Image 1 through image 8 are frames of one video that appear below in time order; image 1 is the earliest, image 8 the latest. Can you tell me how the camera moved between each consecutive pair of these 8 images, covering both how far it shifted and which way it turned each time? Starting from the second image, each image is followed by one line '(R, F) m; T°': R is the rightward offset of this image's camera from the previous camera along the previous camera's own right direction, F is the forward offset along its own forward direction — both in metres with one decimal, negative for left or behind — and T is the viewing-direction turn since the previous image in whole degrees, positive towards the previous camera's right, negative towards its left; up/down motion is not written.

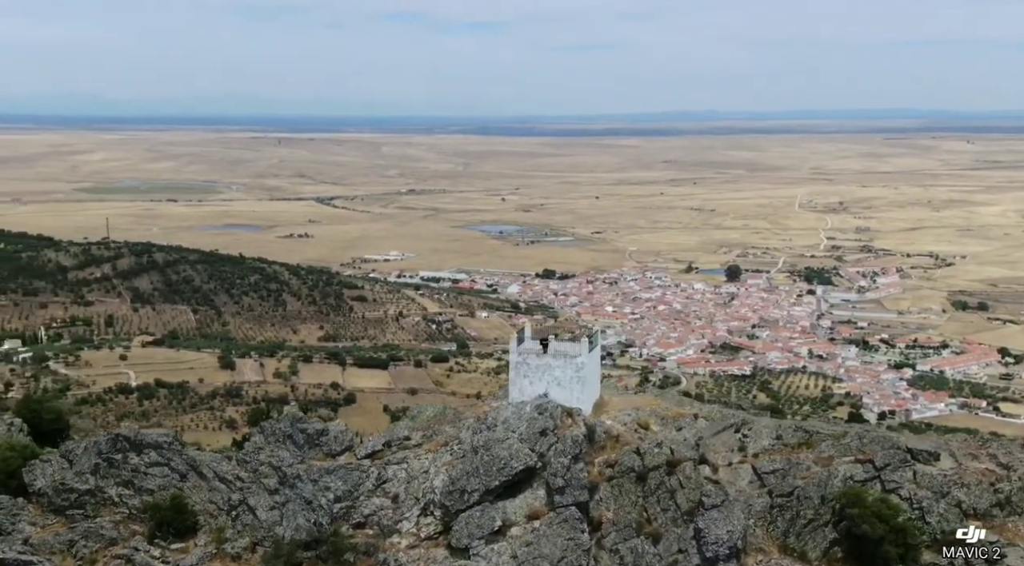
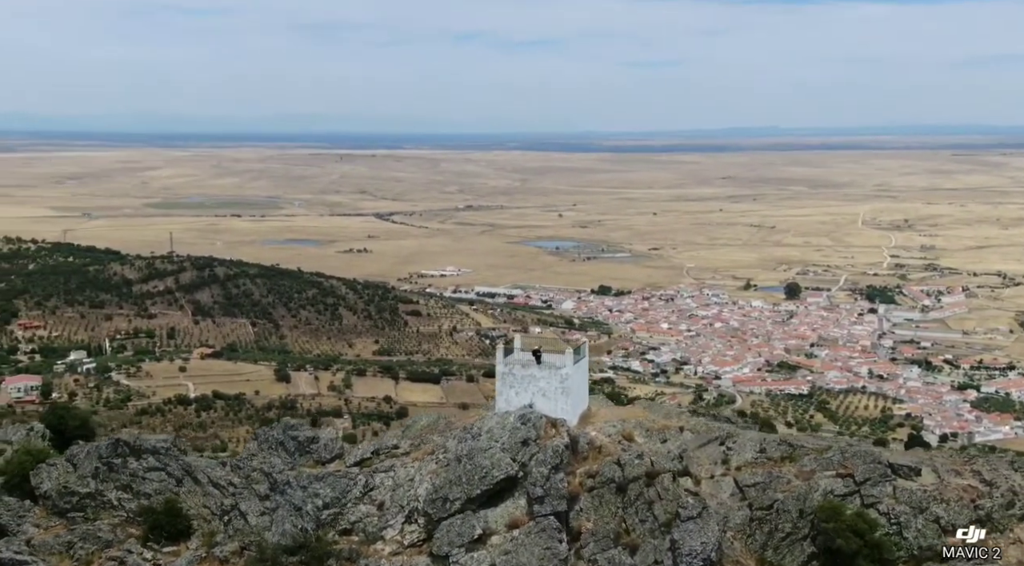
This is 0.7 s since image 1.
(+0.5, -0.1) m; -3°
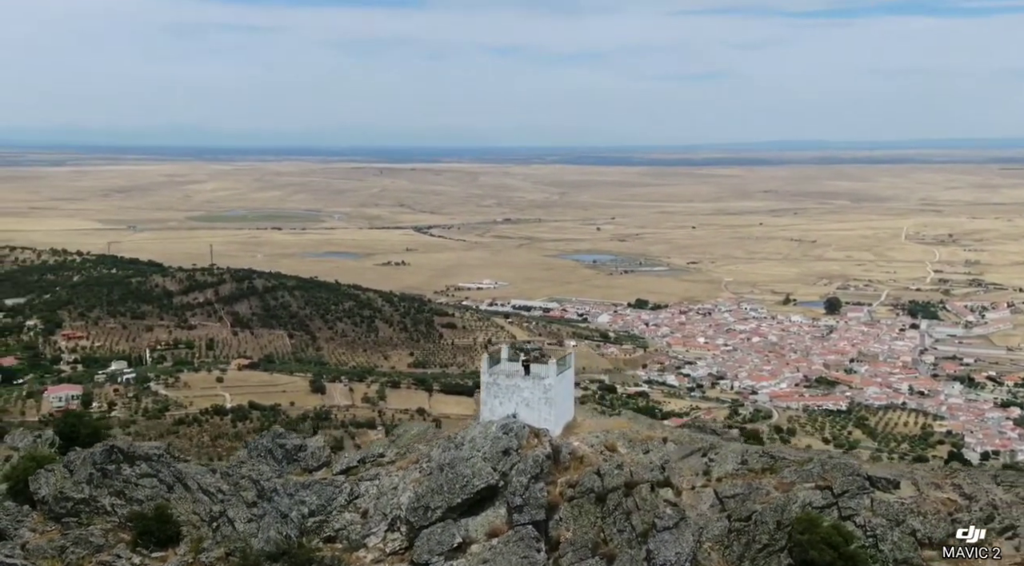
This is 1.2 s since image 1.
(+0.4, -0.1) m; -2°
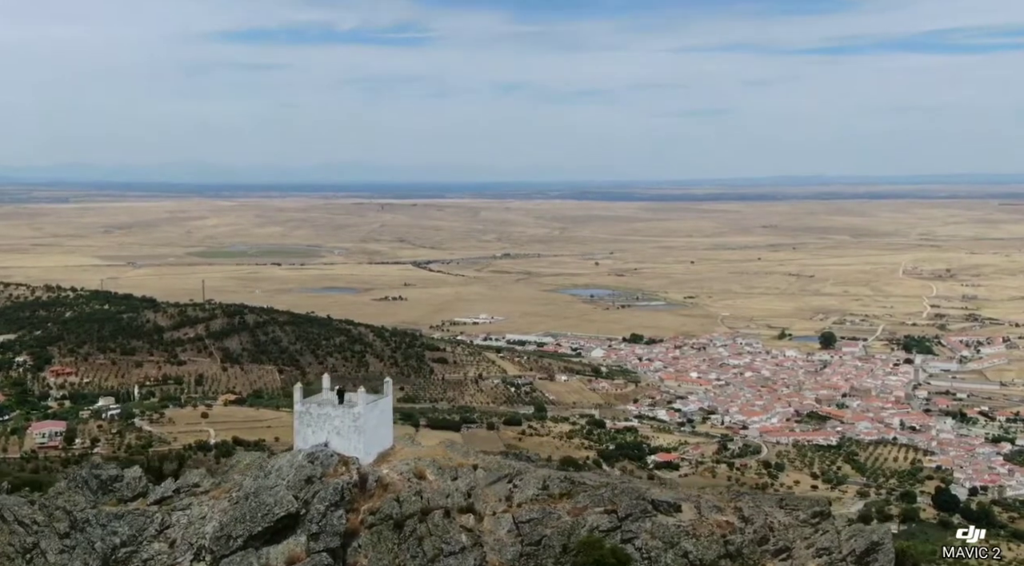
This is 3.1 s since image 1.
(+1.3, -0.2) m; 0°
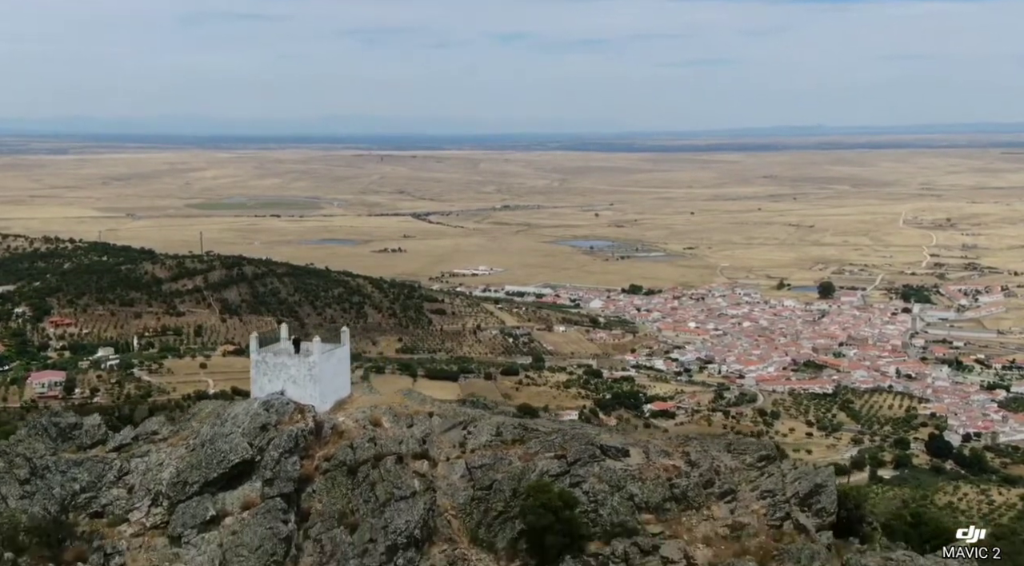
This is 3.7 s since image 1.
(+0.3, 0.0) m; 0°
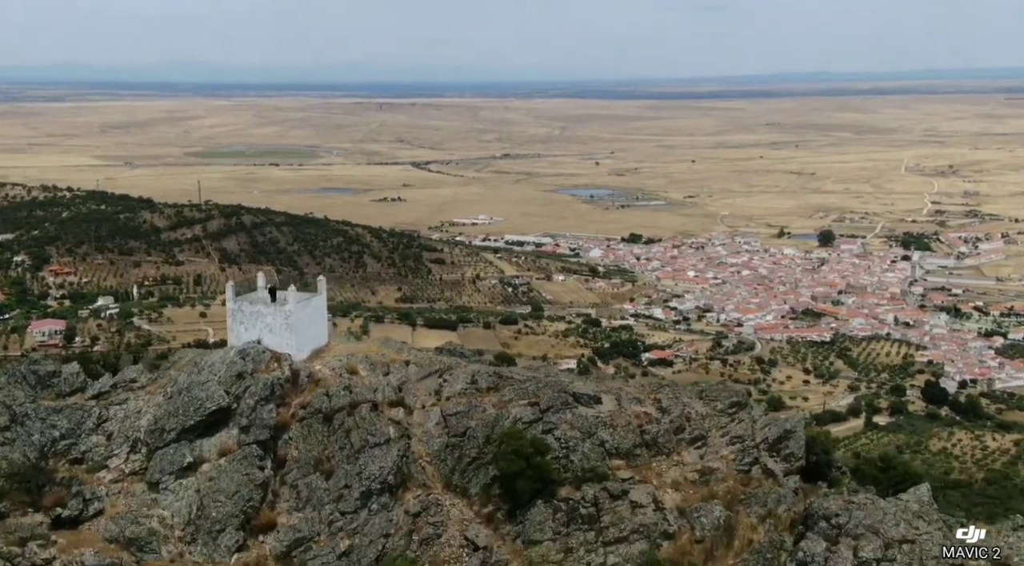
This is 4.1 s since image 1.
(+0.2, 0.0) m; 0°
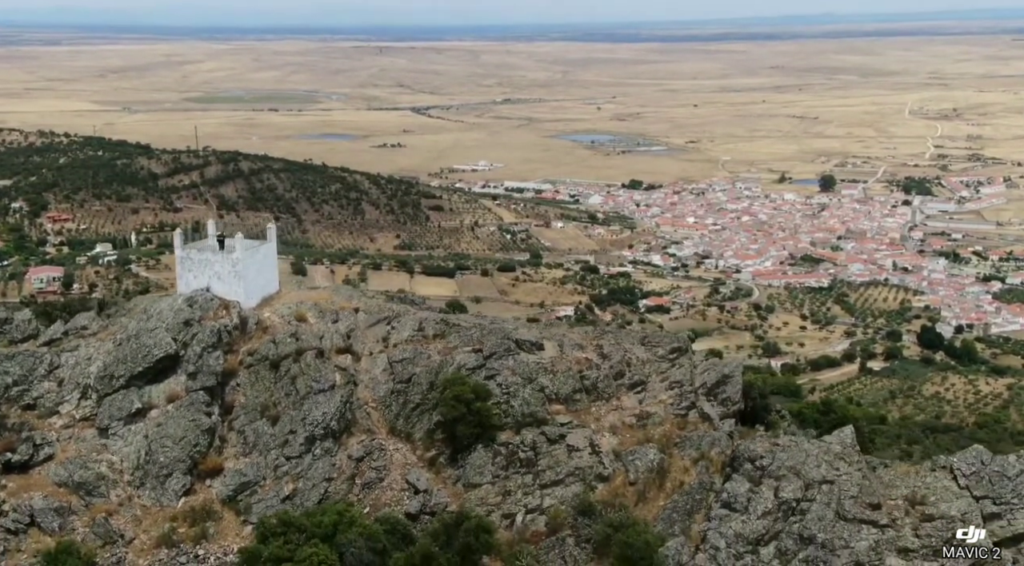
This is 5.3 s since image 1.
(+0.4, -0.1) m; 0°
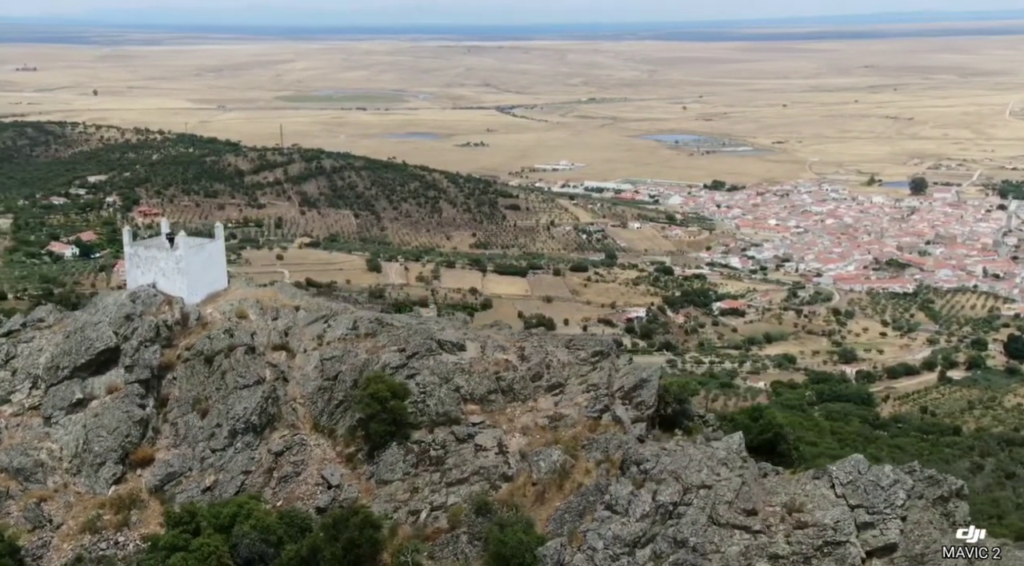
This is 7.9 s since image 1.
(+1.1, -0.1) m; -4°
